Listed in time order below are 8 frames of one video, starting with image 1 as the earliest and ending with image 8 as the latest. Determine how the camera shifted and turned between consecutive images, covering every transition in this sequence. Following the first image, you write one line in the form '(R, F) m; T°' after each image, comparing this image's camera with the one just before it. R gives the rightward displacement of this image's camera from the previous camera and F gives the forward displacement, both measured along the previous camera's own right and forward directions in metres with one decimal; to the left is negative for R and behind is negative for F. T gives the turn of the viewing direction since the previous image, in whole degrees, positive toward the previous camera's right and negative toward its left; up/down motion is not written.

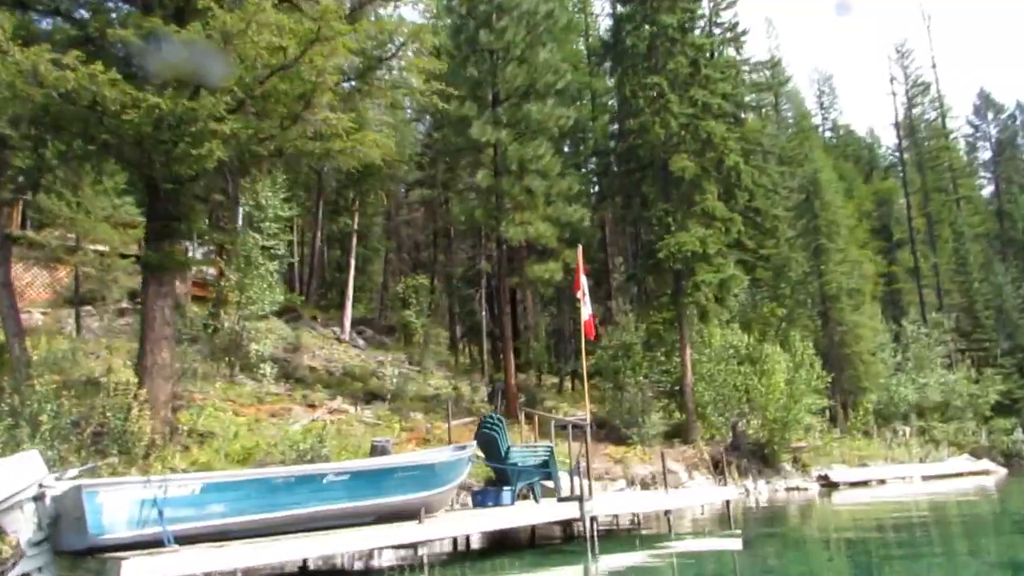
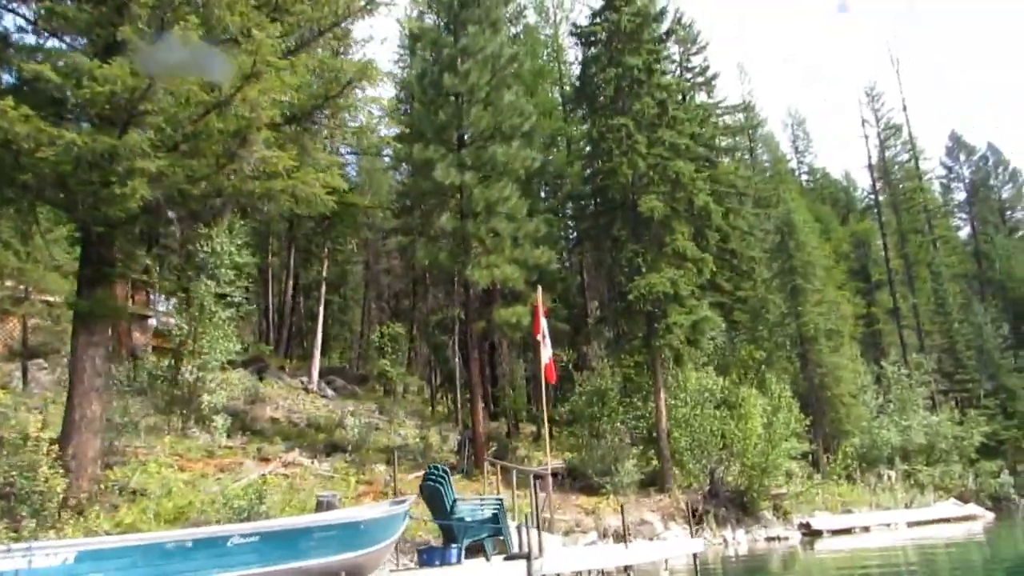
(+0.5, +0.7) m; +1°
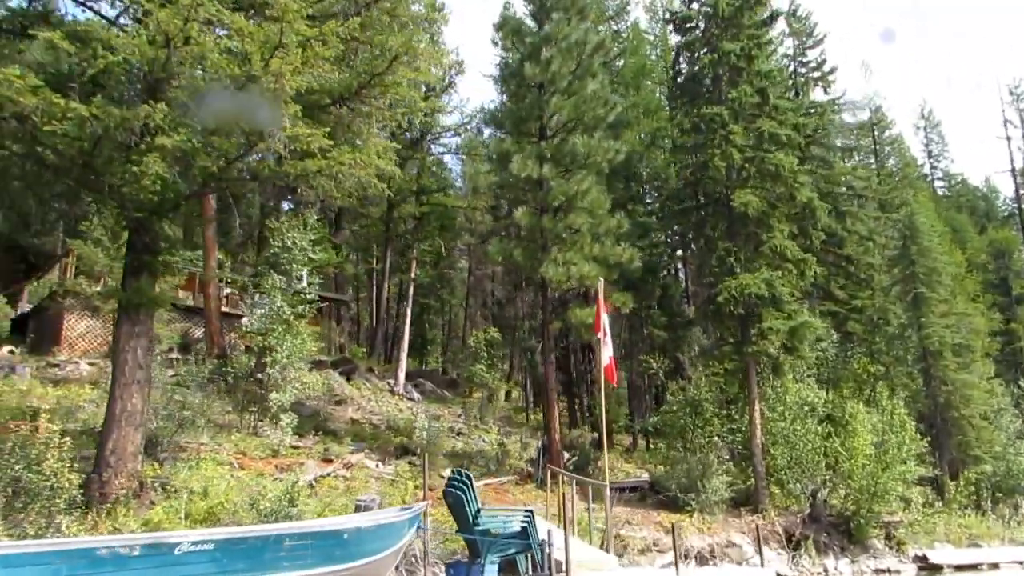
(+0.9, +1.2) m; -8°
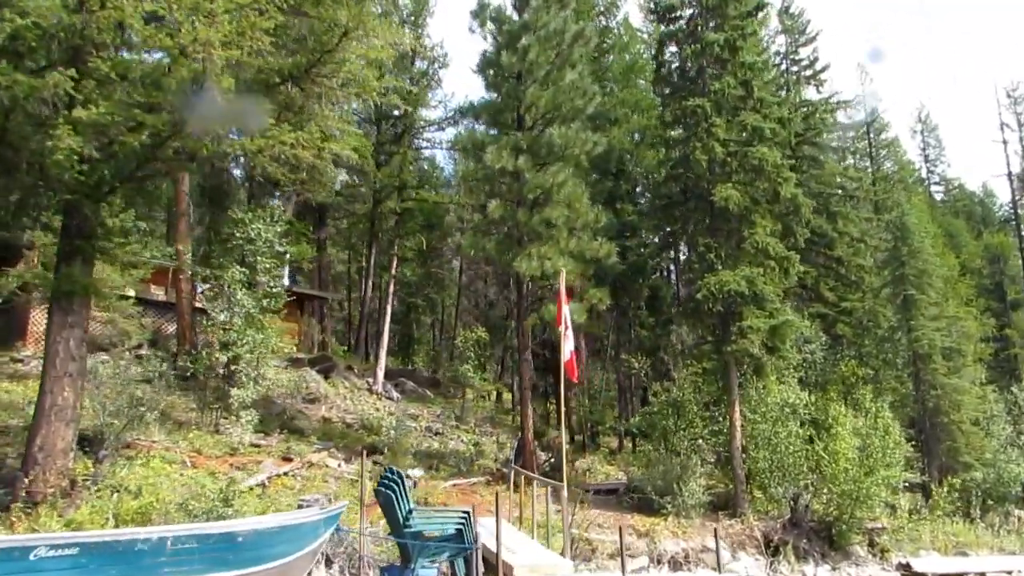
(+0.6, +0.7) m; 0°
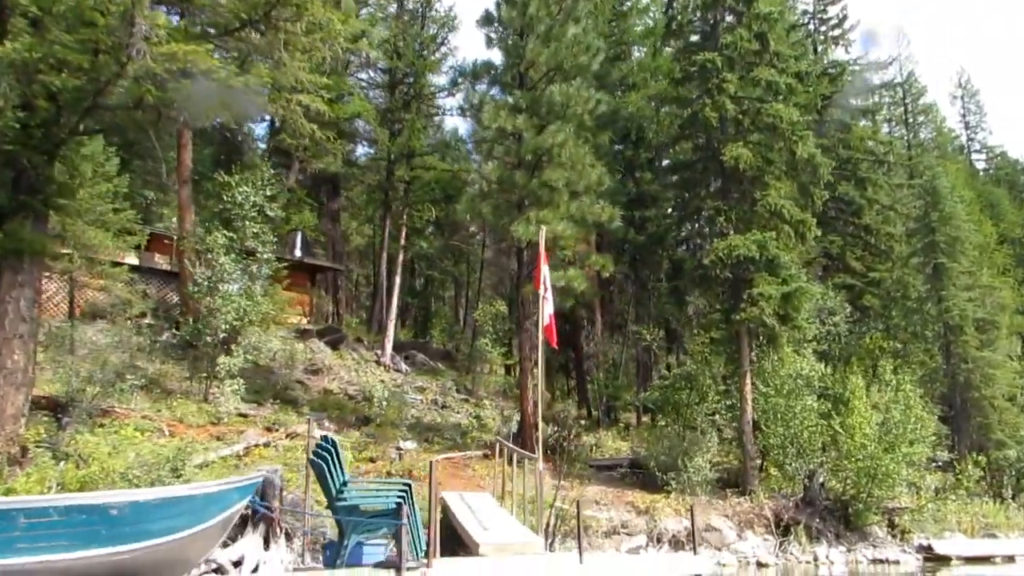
(+0.8, +0.9) m; -2°
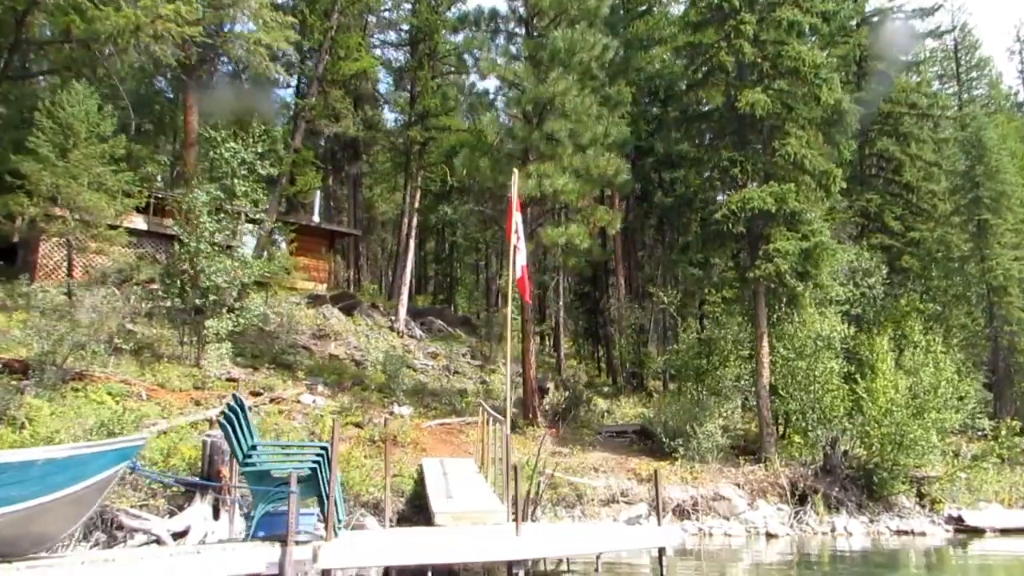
(+1.0, +1.0) m; -3°
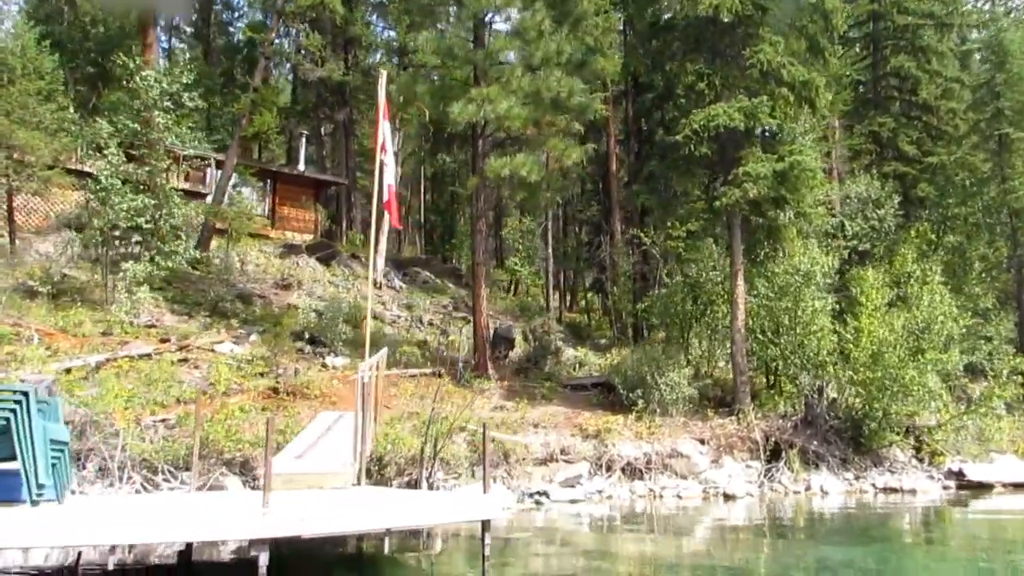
(+1.9, +1.8) m; -3°
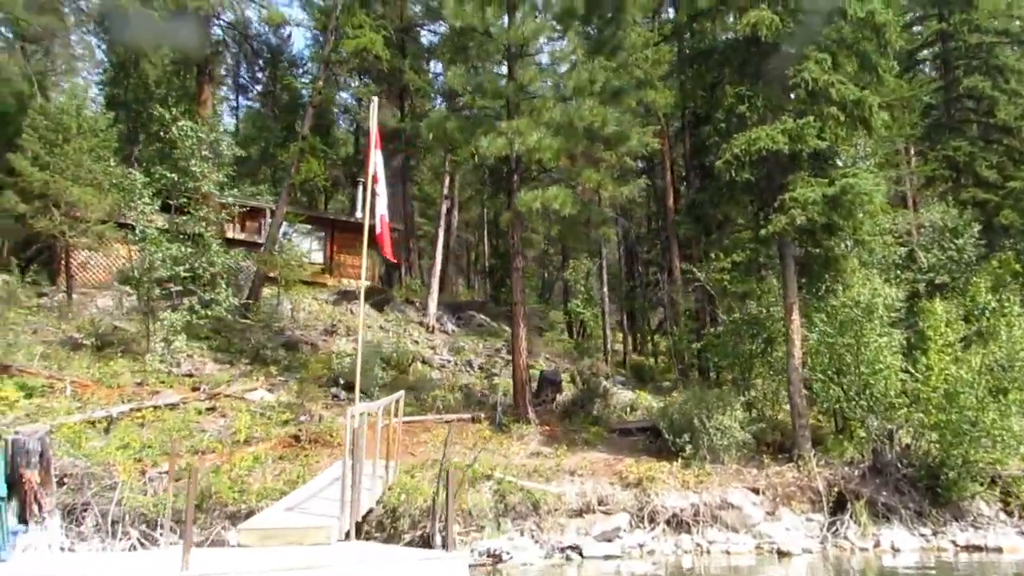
(+0.7, +0.7) m; -5°
